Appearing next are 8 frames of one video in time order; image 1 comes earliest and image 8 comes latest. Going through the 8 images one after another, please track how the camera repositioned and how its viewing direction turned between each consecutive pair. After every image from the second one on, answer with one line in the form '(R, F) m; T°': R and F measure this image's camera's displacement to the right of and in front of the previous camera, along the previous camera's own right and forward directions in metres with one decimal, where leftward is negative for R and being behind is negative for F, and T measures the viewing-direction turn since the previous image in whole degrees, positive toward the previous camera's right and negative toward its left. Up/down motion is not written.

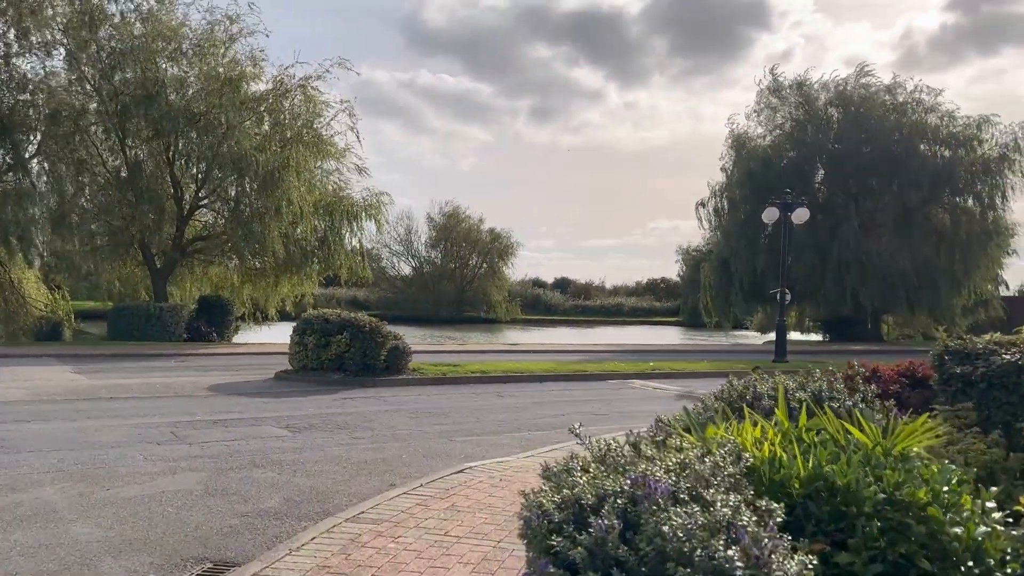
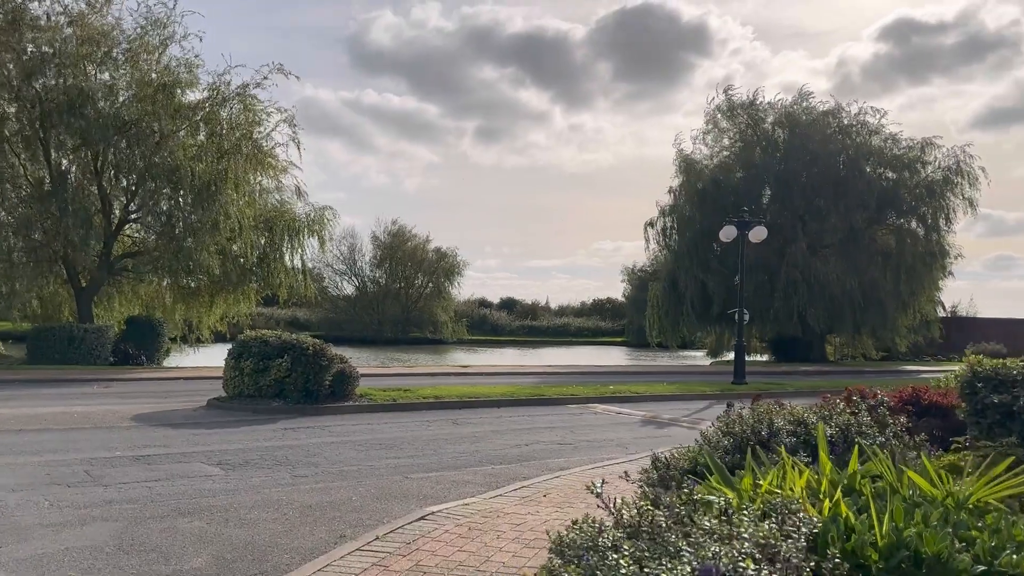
(-0.2, +0.7) m; +4°
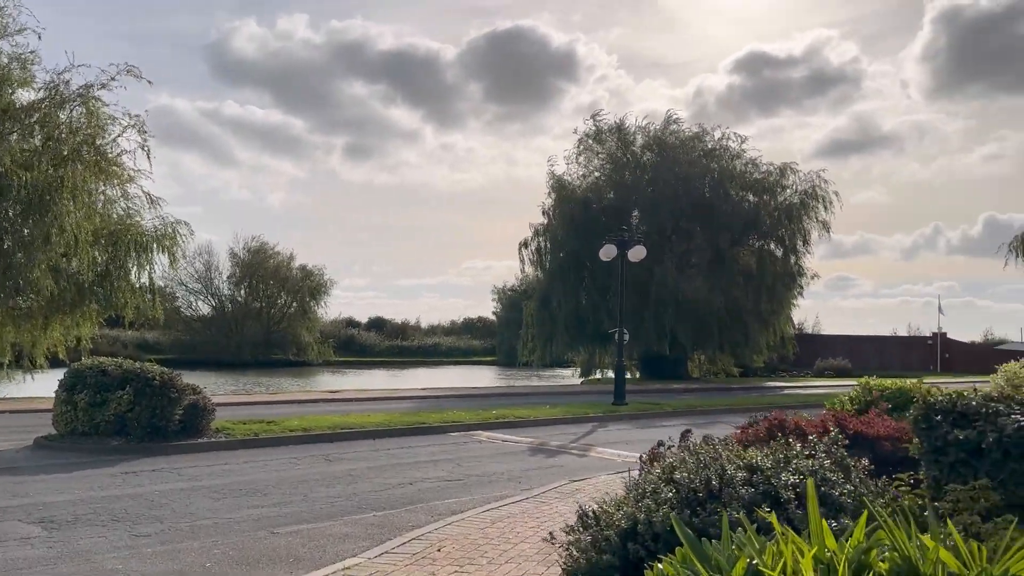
(-0.1, +0.8) m; +9°
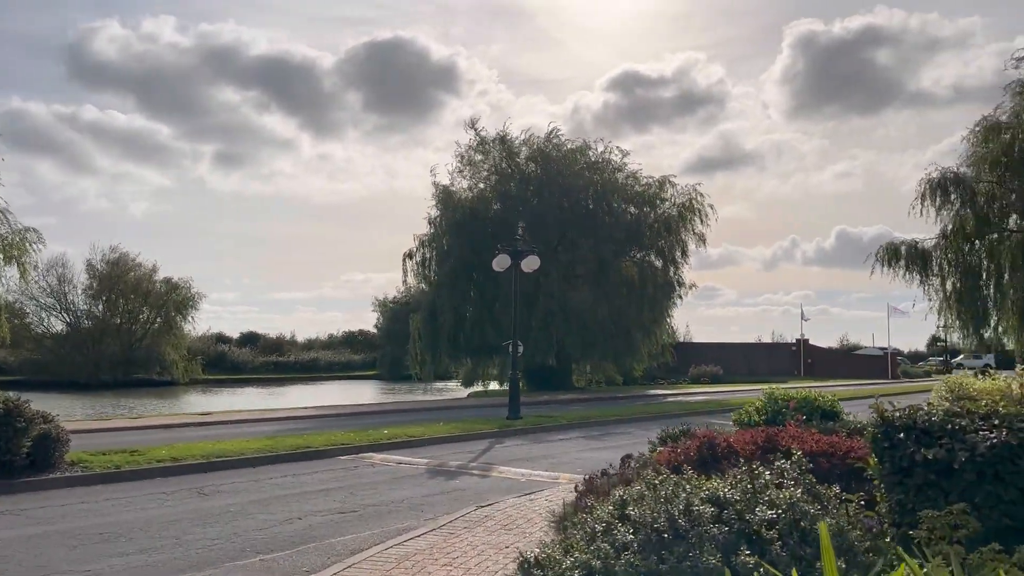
(-0.2, +0.6) m; +9°
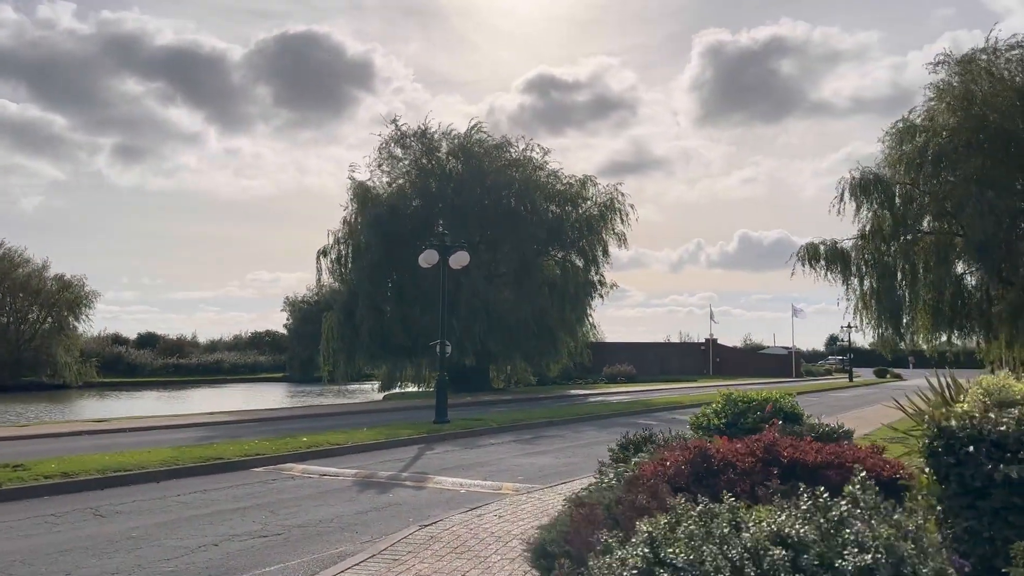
(-0.3, +0.8) m; +6°
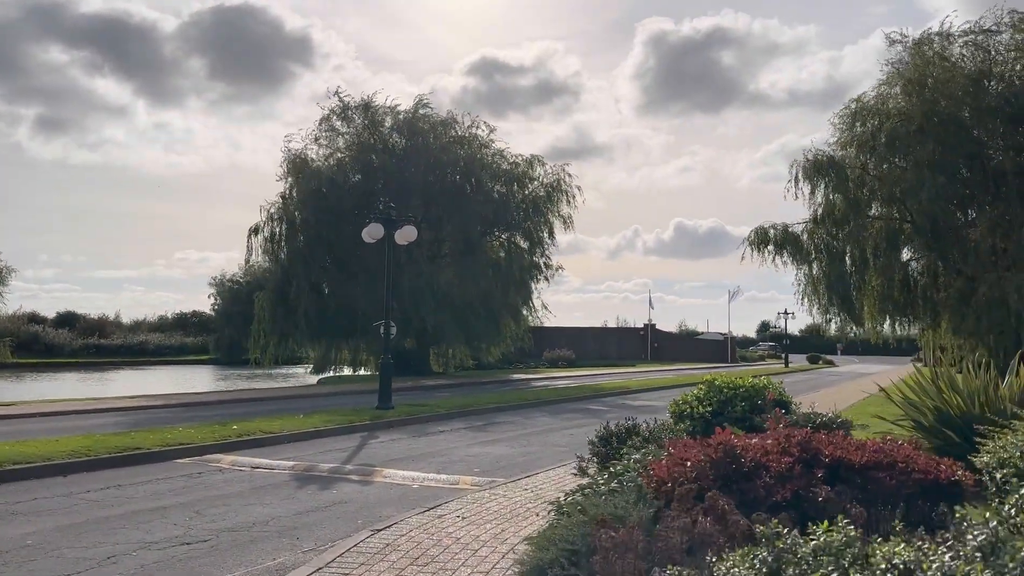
(-0.2, +0.9) m; +4°
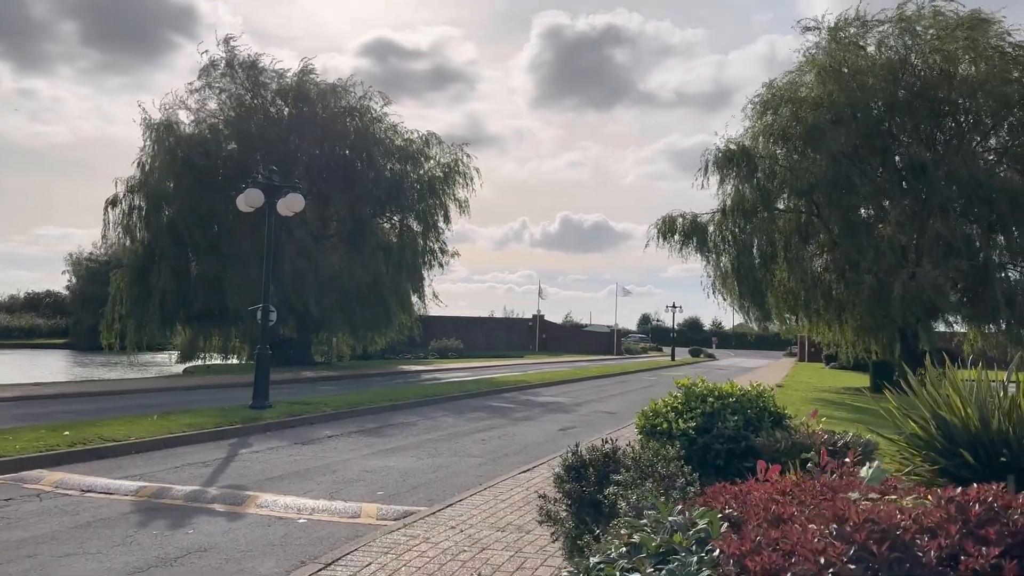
(-0.3, +1.8) m; +8°
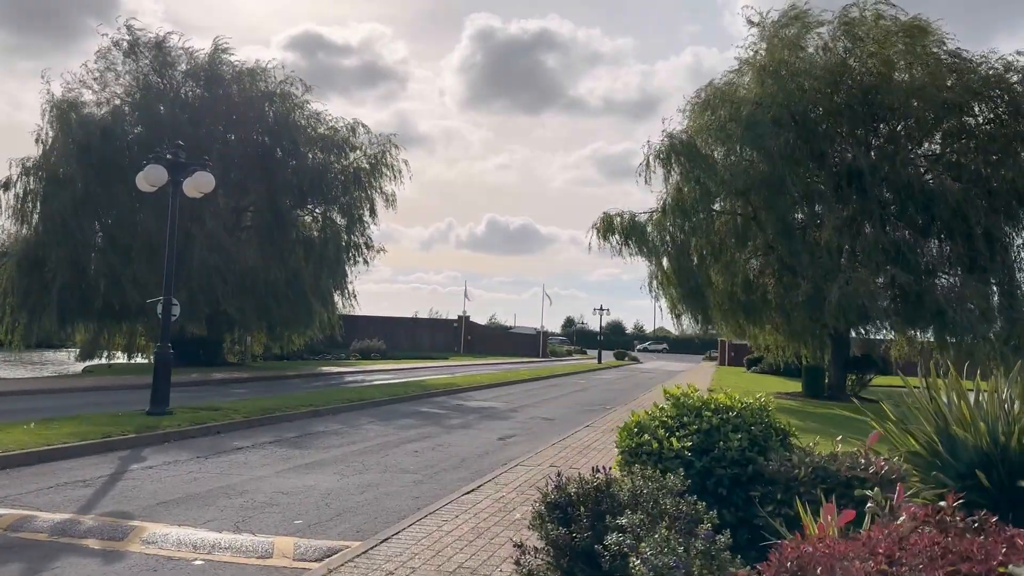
(-0.2, +1.1) m; +5°
